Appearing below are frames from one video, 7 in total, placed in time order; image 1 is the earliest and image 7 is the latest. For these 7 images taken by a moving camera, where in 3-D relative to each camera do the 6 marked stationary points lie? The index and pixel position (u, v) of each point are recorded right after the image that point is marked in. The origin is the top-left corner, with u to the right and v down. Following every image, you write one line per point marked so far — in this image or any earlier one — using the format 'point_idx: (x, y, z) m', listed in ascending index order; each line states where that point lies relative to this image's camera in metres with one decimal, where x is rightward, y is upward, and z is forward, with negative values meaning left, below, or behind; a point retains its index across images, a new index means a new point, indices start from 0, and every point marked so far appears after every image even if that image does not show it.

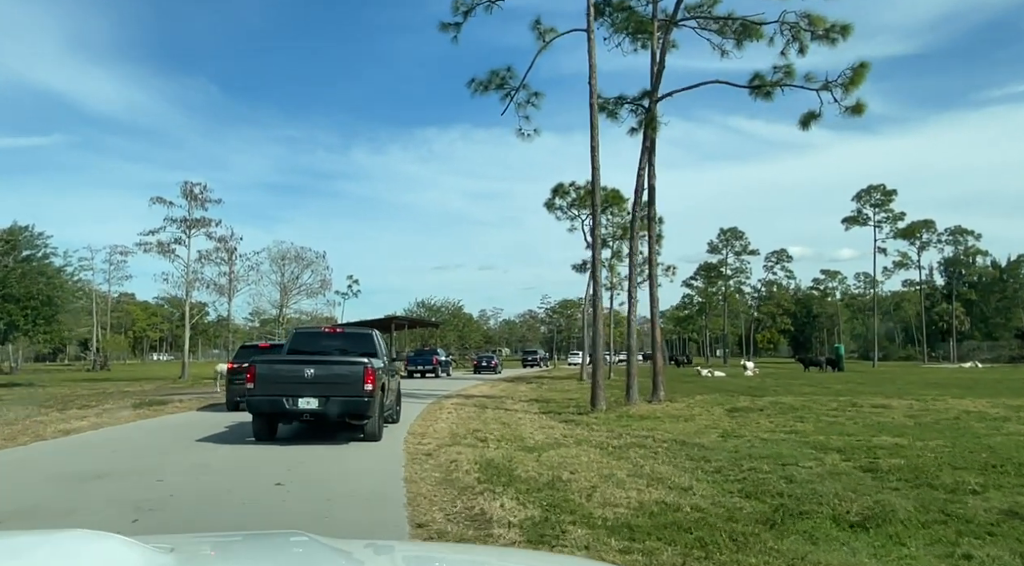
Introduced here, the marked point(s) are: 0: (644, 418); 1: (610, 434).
0: (+3.0, -3.1, +15.9) m
1: (+2.0, -2.9, +13.7) m
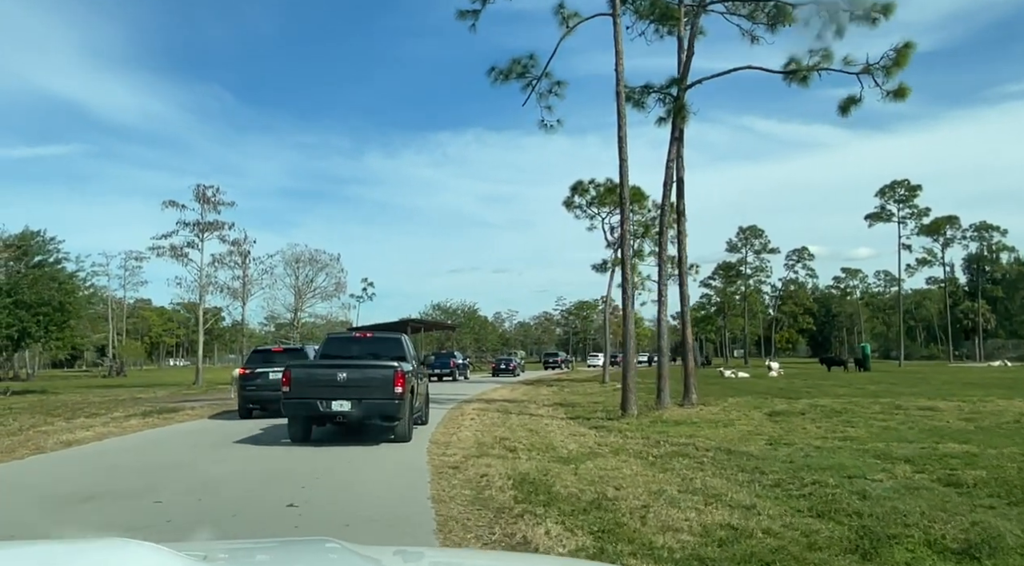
0: (+3.6, -3.0, +15.0) m
1: (+2.5, -2.9, +12.8) m
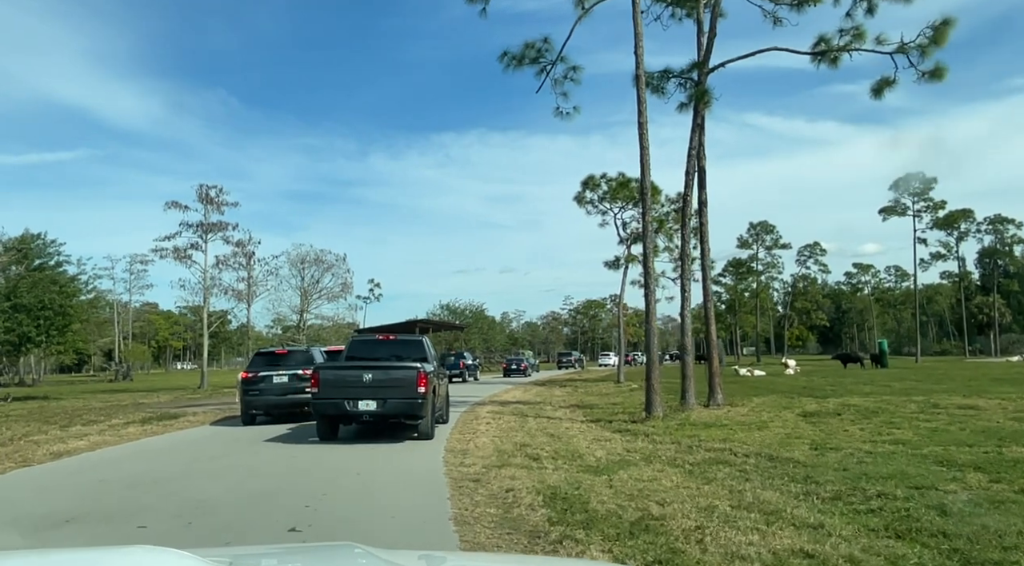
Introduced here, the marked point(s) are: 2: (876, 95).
0: (+3.9, -2.9, +14.0) m
1: (+2.9, -2.7, +11.8) m
2: (+8.4, +4.4, +16.4) m
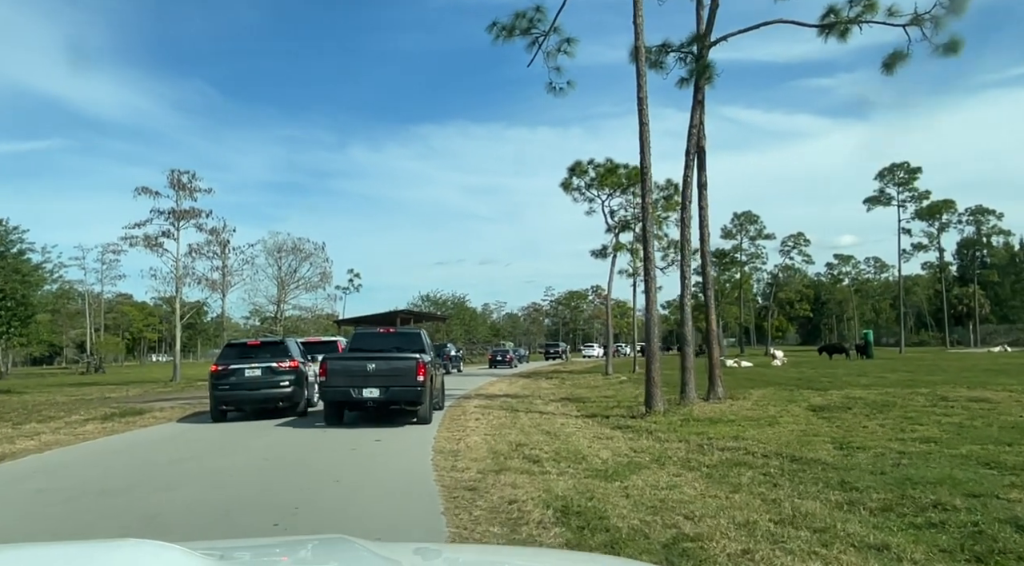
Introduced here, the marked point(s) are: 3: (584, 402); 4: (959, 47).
0: (+3.8, -2.6, +13.1) m
1: (+2.8, -2.5, +10.9) m
2: (+8.2, +4.7, +15.5) m
3: (+2.0, -3.3, +19.7) m
4: (+9.7, +5.1, +15.4) m
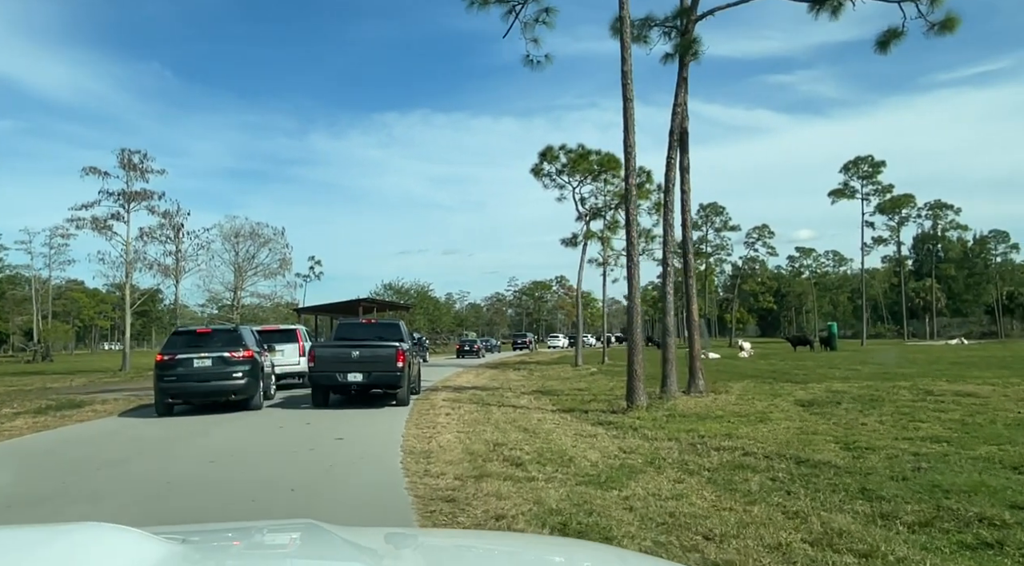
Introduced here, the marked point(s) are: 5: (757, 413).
0: (+3.4, -2.4, +12.3) m
1: (+2.5, -2.3, +10.0) m
2: (+7.7, +4.9, +14.8) m
3: (+1.2, -3.0, +18.8) m
4: (+9.2, +5.3, +14.8) m
5: (+4.4, -2.3, +12.8) m
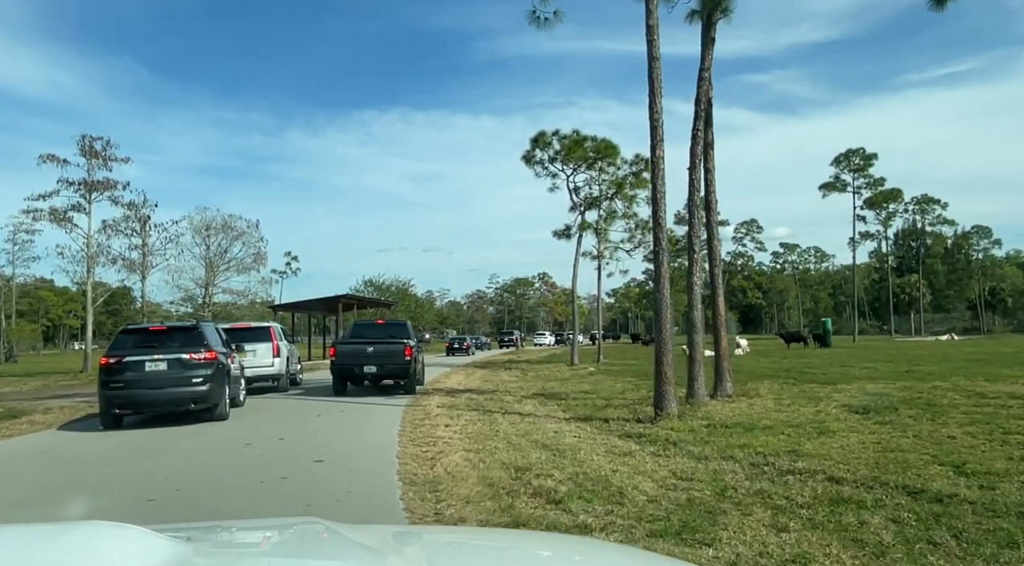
0: (+3.6, -2.2, +10.4) m
1: (+2.7, -2.1, +8.1) m
2: (+7.8, +5.1, +13.0) m
3: (+1.2, -2.7, +16.9) m
4: (+9.3, +5.5, +13.0) m
5: (+4.6, -2.1, +11.0) m
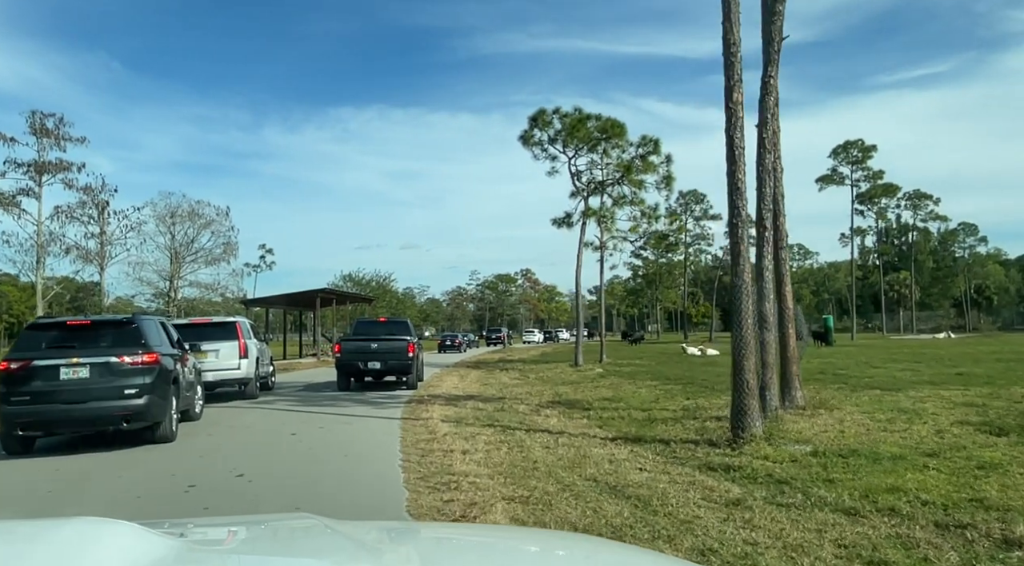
0: (+4.1, -1.9, +7.6) m
1: (+3.3, -1.9, +5.3) m
2: (+8.3, +5.3, +10.4) m
3: (+1.5, -2.5, +14.1) m
4: (+9.8, +5.7, +10.5) m
5: (+5.1, -1.9, +8.3) m
